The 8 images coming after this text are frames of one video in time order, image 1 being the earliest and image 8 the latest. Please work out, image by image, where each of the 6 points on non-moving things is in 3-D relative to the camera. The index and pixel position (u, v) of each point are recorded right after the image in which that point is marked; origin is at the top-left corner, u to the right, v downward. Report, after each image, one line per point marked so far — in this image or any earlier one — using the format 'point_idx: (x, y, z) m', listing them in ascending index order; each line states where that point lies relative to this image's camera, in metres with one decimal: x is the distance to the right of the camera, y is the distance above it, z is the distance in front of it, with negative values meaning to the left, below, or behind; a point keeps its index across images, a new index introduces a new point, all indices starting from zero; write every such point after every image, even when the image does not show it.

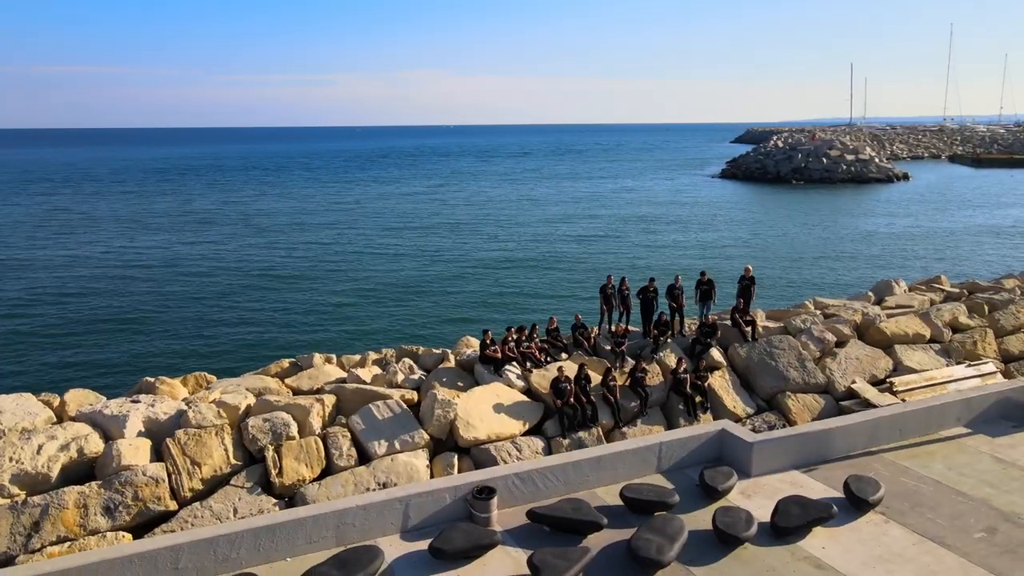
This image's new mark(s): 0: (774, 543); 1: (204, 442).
0: (+3.8, -3.7, +10.9) m
1: (-5.0, -2.4, +11.7) m
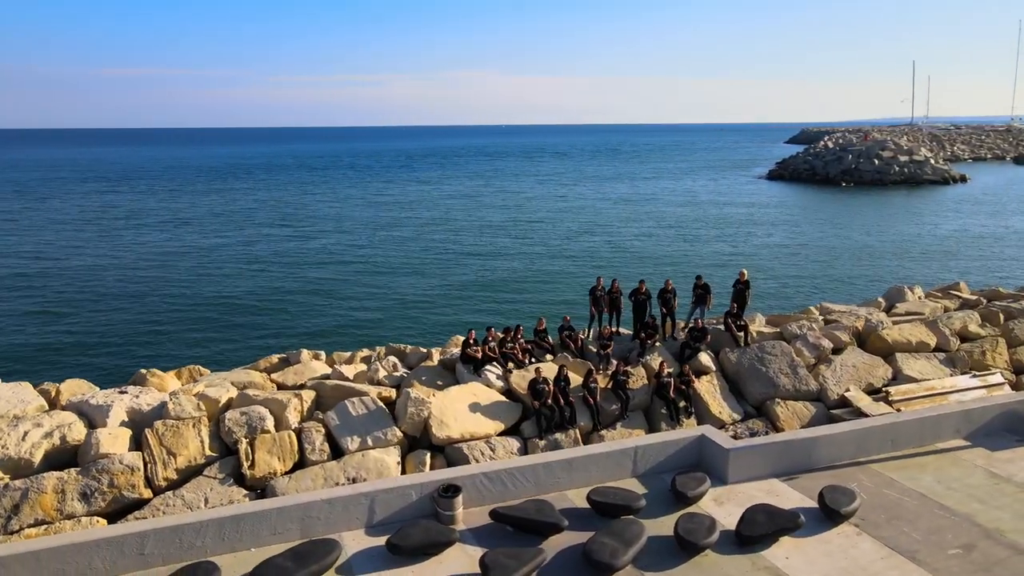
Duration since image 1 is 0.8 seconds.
0: (+3.2, -3.8, +10.7) m
1: (-5.5, -2.4, +12.1) m
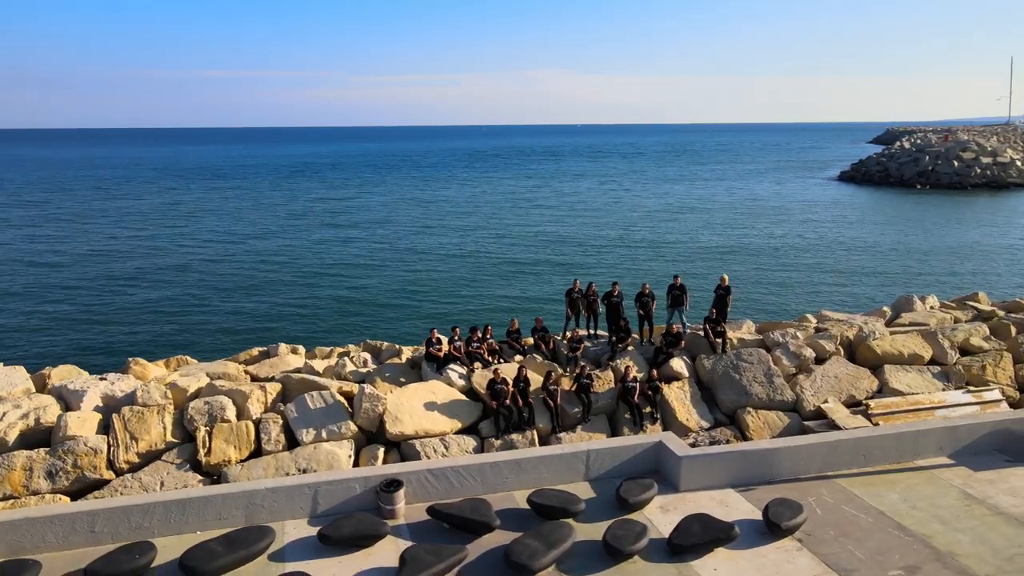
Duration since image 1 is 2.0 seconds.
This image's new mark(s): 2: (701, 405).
0: (+2.2, -3.8, +10.6) m
1: (-6.4, -2.2, +12.8) m
2: (+3.6, -2.2, +14.3) m
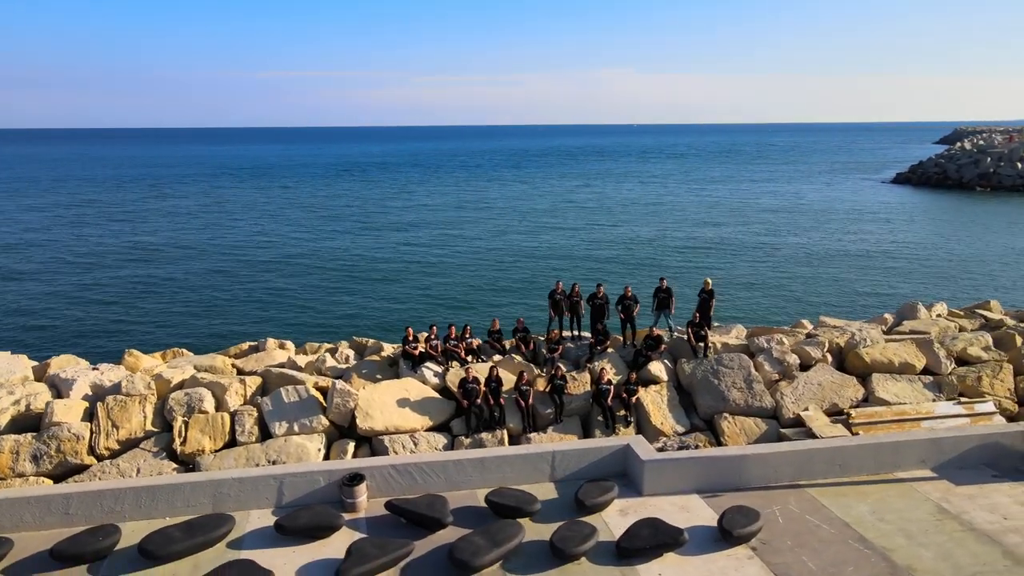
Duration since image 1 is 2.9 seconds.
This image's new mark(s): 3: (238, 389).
0: (+1.4, -3.9, +10.6) m
1: (-6.9, -2.2, +13.4) m
2: (+3.1, -2.3, +14.2) m
3: (-5.1, -1.9, +13.9) m
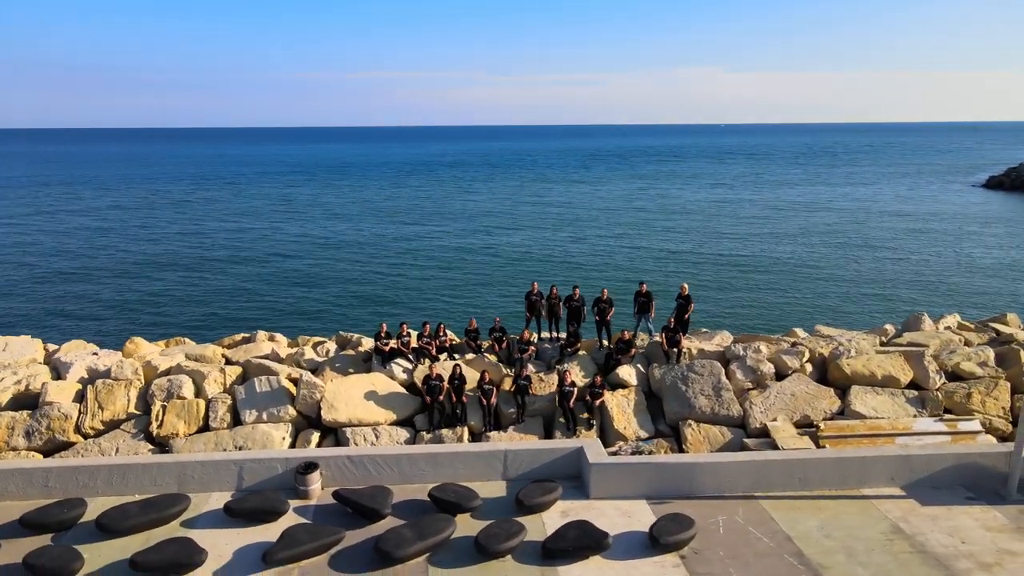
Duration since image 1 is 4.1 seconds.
0: (+0.4, -3.9, +10.7) m
1: (-7.6, -2.0, +14.4) m
2: (+2.5, -2.4, +14.1) m
3: (-5.7, -1.8, +14.7) m
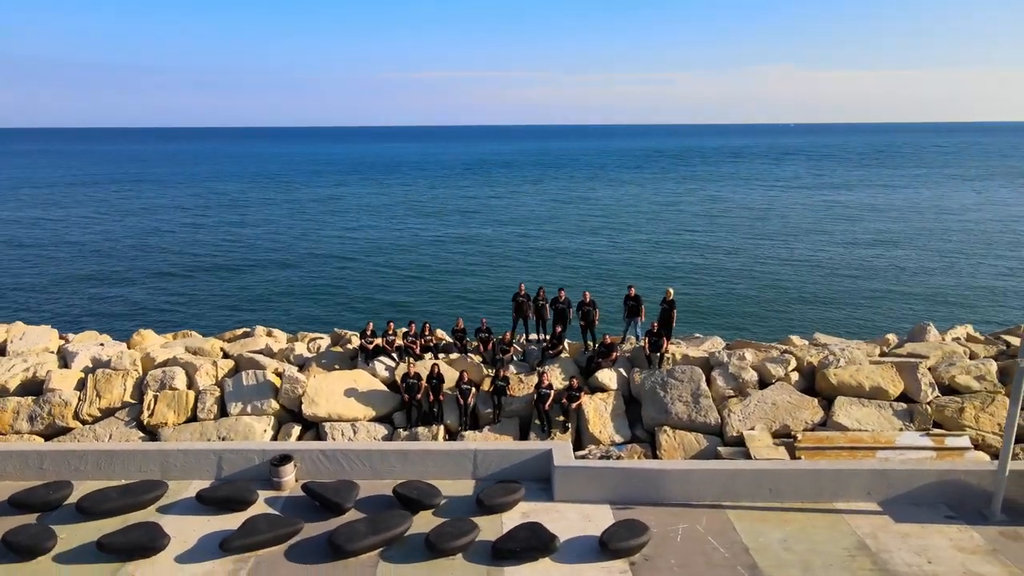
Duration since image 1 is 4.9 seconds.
0: (-0.4, -3.9, +10.8) m
1: (-8.0, -1.9, +15.1) m
2: (+2.0, -2.4, +14.1) m
3: (-6.1, -1.7, +15.3) m
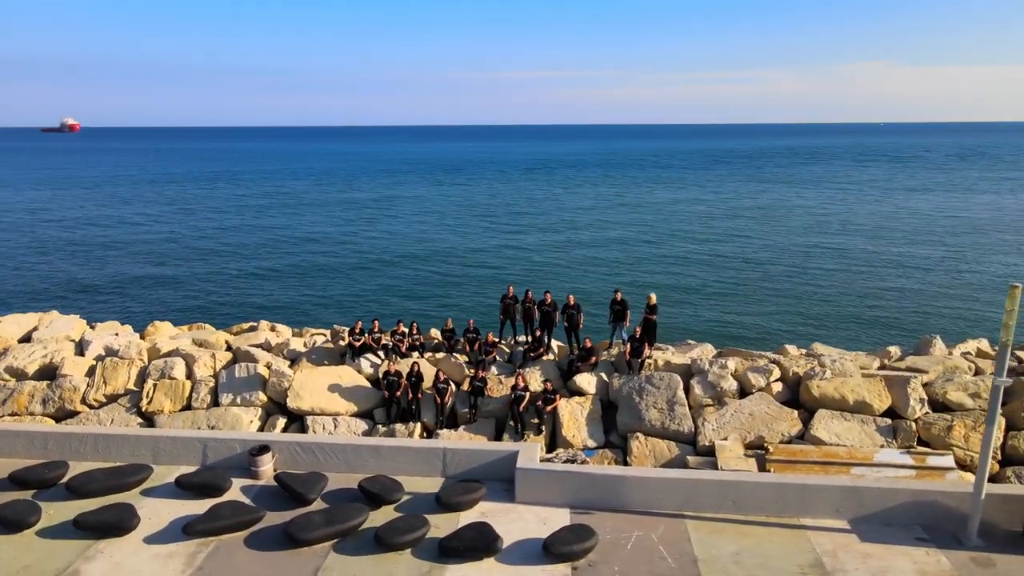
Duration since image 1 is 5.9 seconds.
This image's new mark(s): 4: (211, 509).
0: (-1.2, -4.0, +11.0) m
1: (-8.3, -1.7, +16.0) m
2: (+1.6, -2.5, +14.0) m
3: (-6.4, -1.6, +16.0) m
4: (-4.7, -3.5, +11.8) m
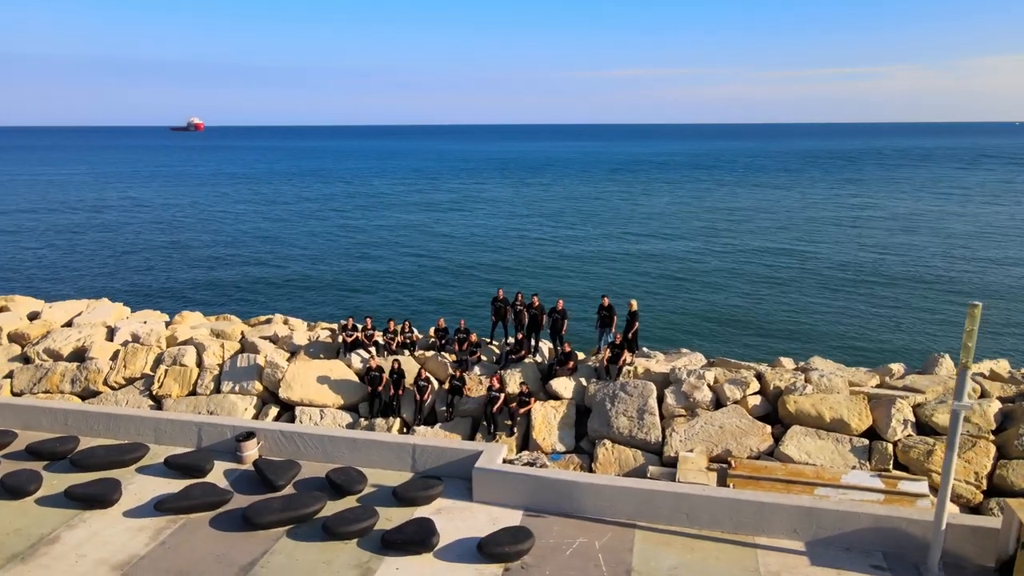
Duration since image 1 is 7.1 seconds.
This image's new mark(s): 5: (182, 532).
0: (-2.1, -4.0, +11.4) m
1: (-8.4, -1.5, +17.3) m
2: (+1.0, -2.6, +14.0) m
3: (-6.6, -1.4, +17.0) m
4: (-5.5, -3.4, +12.6) m
5: (-5.2, -3.9, +11.9) m
